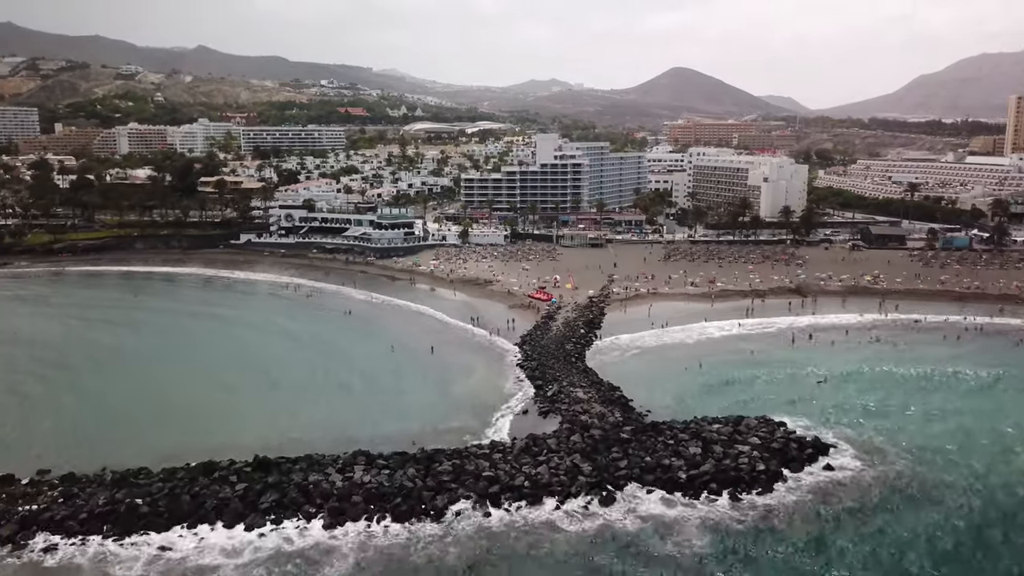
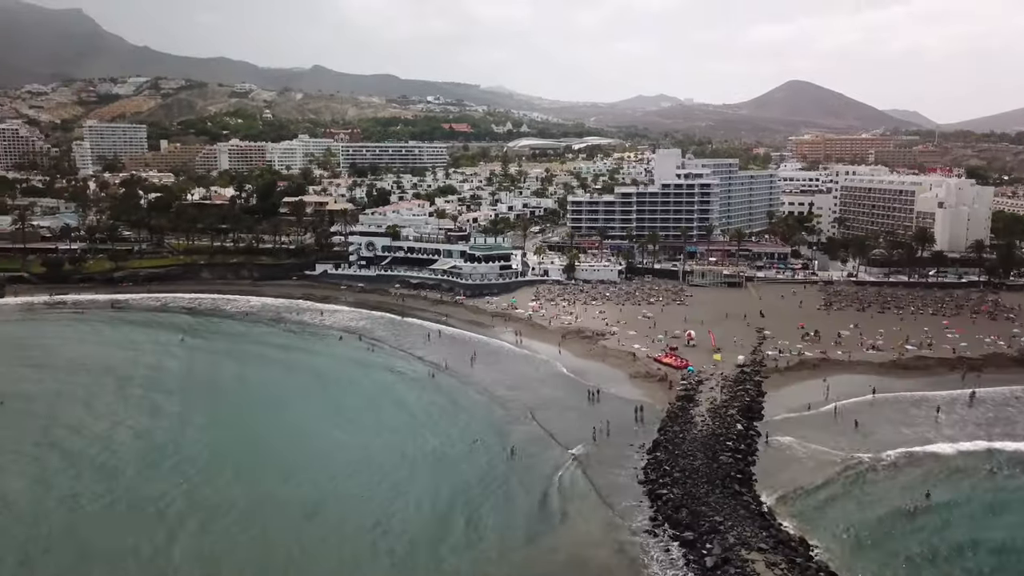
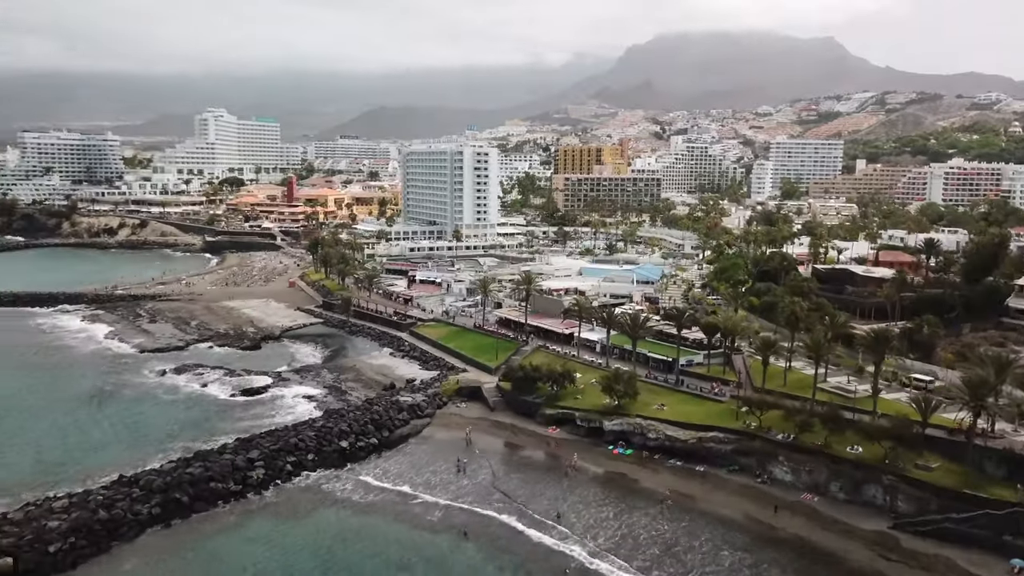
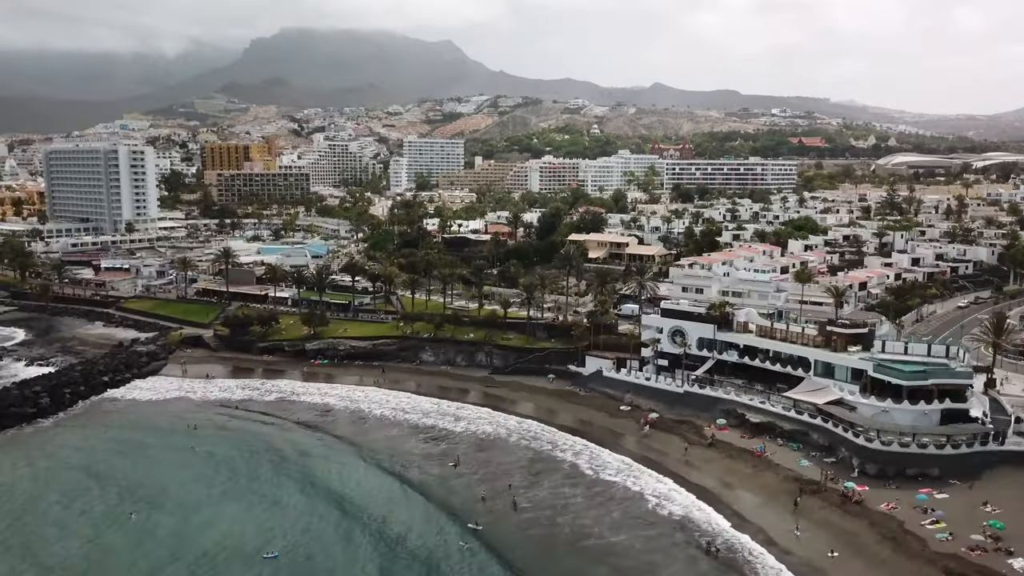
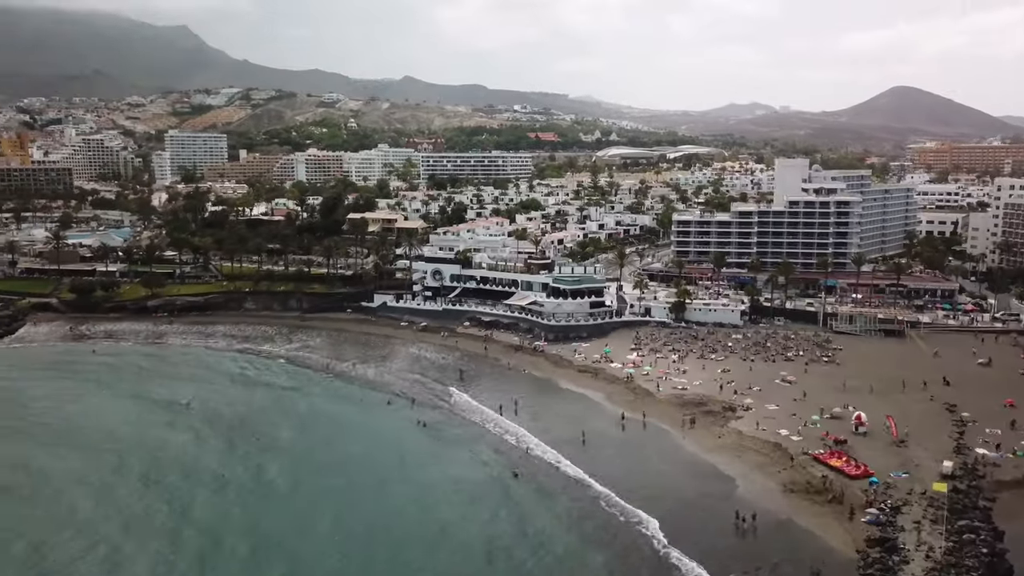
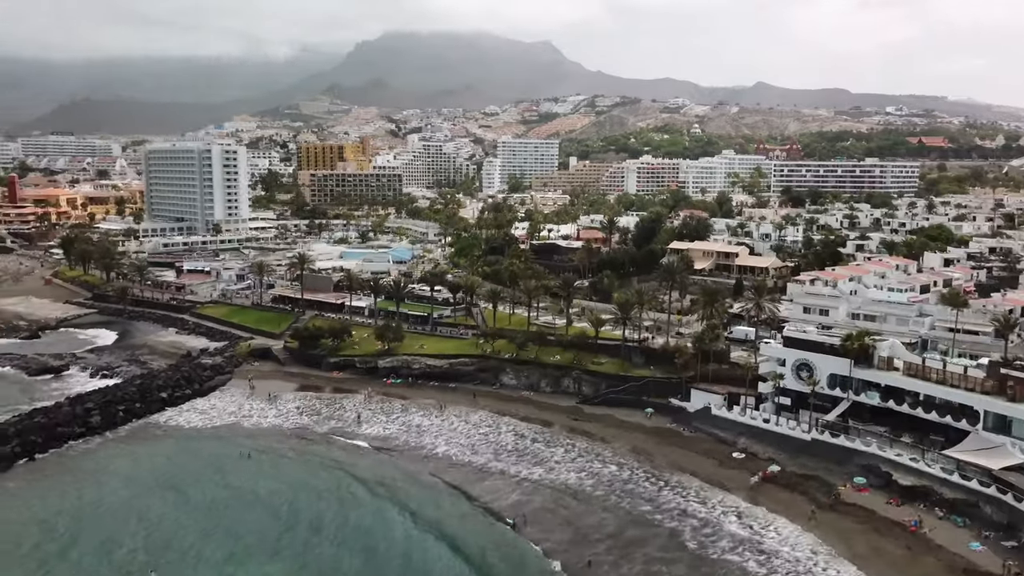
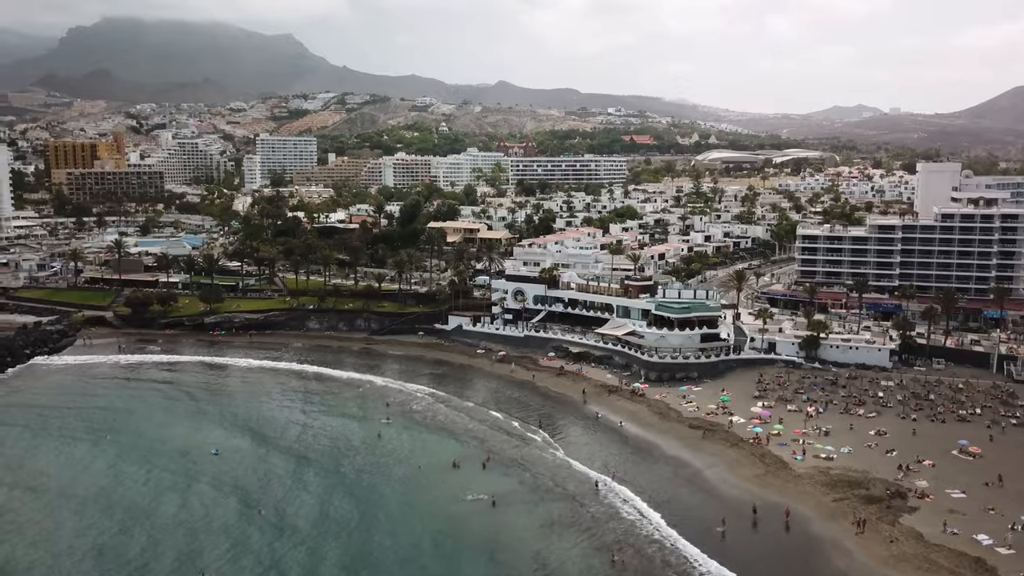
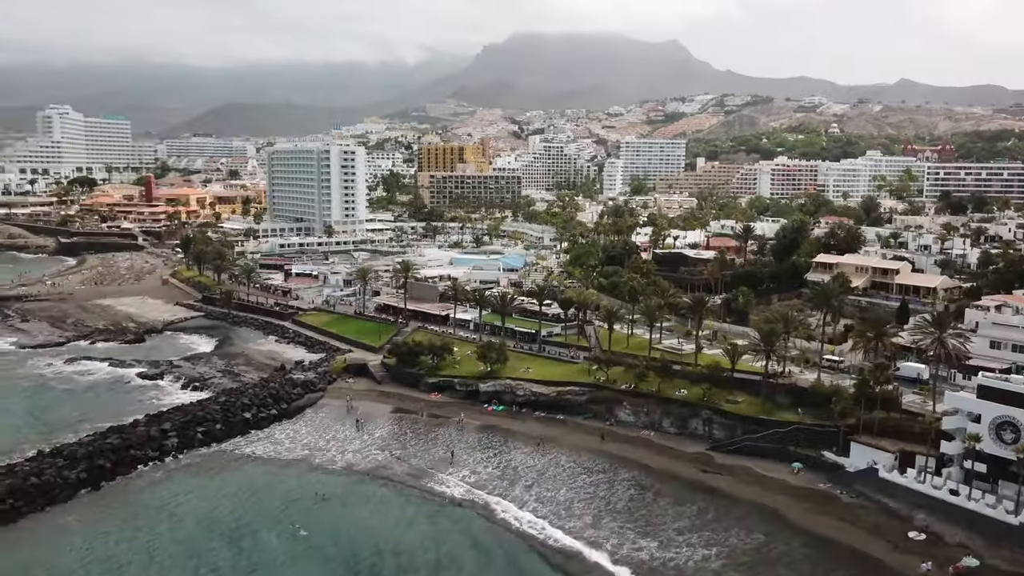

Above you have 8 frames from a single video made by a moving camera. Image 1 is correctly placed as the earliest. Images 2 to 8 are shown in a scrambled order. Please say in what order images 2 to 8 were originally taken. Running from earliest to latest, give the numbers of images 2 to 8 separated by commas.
2, 5, 7, 4, 6, 8, 3
